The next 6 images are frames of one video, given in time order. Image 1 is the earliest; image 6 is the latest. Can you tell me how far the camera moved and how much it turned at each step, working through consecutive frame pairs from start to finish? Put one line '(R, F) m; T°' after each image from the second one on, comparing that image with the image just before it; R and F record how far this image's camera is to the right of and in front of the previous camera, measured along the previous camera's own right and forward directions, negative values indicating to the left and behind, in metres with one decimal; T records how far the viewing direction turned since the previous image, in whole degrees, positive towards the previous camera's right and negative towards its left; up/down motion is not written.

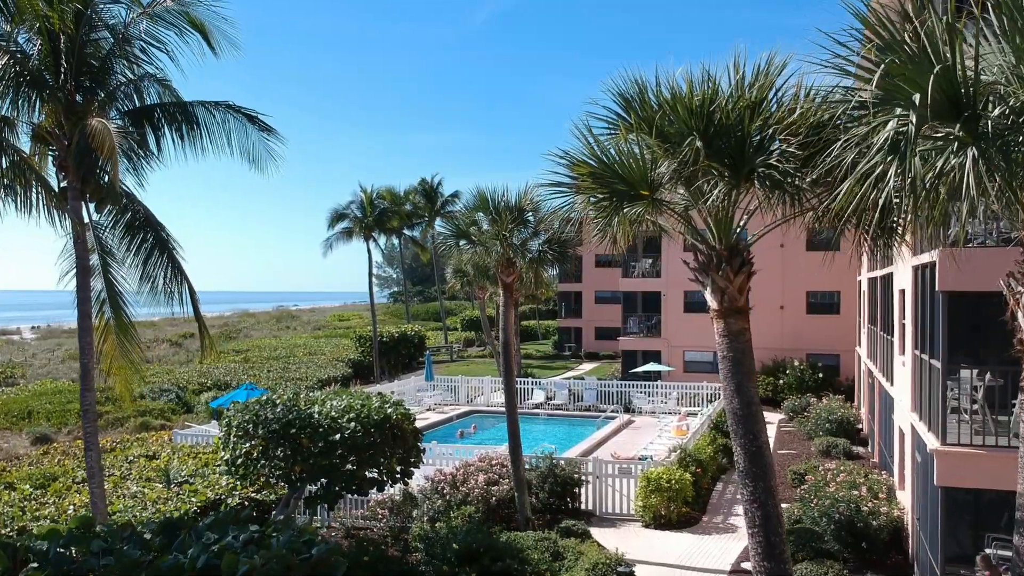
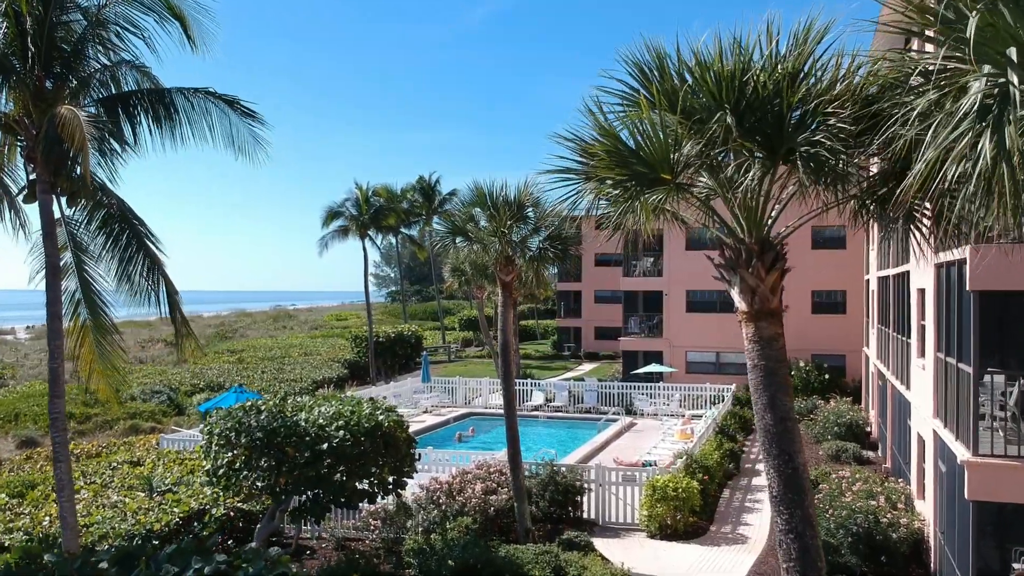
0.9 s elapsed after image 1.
(0.0, +0.6) m; 0°
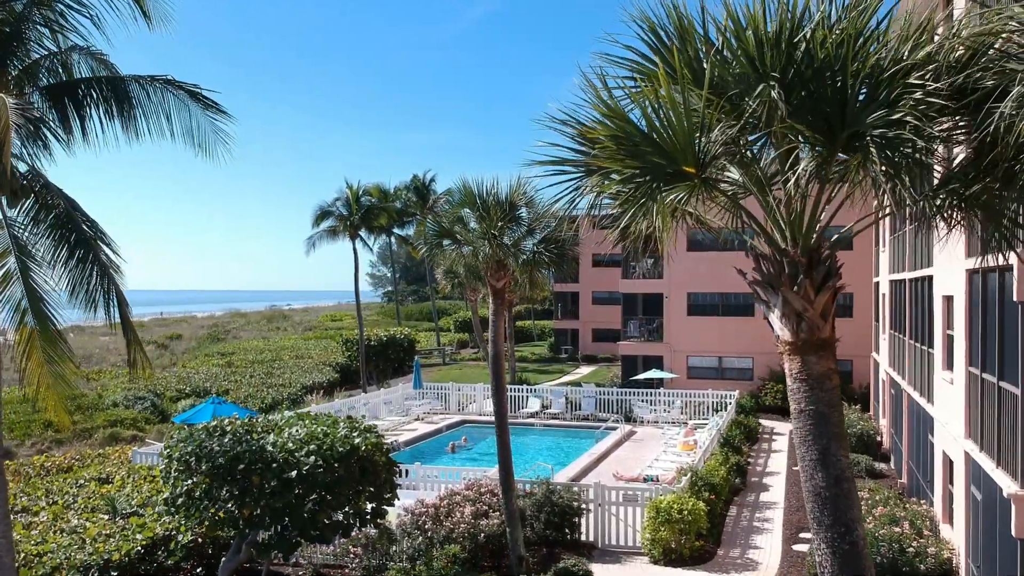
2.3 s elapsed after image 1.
(+0.1, +0.9) m; 0°
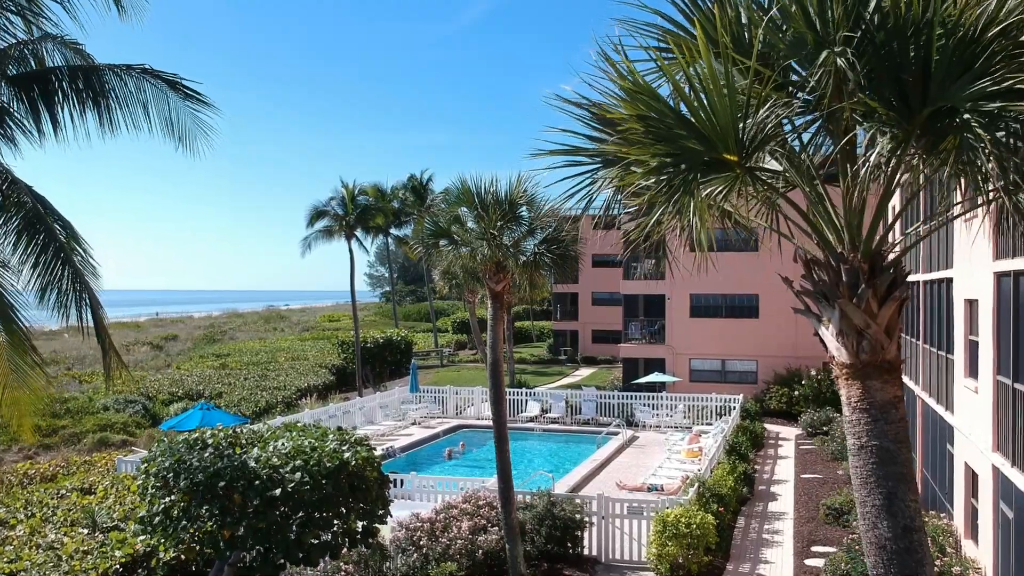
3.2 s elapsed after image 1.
(0.0, +0.5) m; 0°
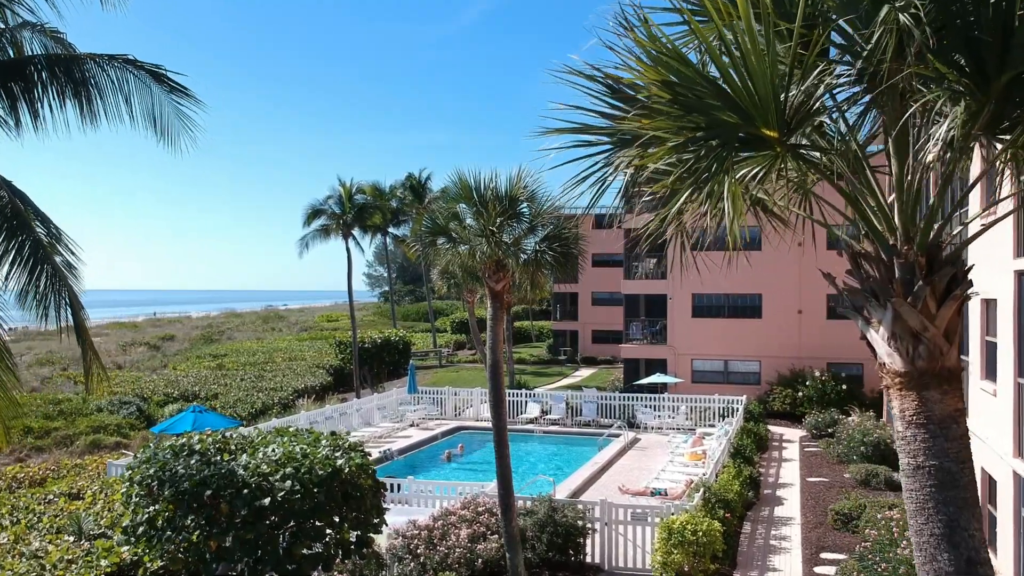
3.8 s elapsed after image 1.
(0.0, +0.3) m; 0°
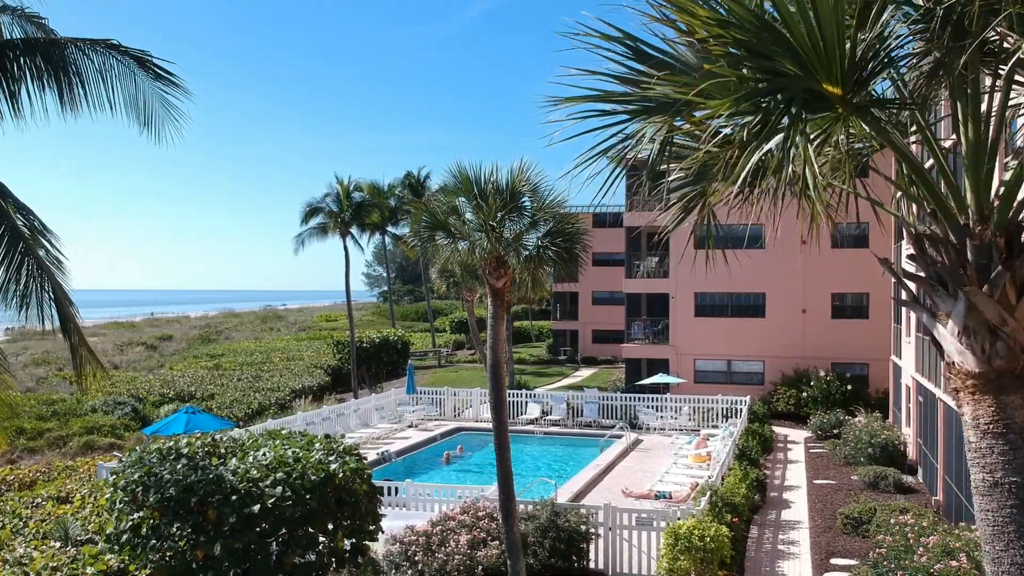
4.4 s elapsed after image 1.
(0.0, +0.3) m; 0°
